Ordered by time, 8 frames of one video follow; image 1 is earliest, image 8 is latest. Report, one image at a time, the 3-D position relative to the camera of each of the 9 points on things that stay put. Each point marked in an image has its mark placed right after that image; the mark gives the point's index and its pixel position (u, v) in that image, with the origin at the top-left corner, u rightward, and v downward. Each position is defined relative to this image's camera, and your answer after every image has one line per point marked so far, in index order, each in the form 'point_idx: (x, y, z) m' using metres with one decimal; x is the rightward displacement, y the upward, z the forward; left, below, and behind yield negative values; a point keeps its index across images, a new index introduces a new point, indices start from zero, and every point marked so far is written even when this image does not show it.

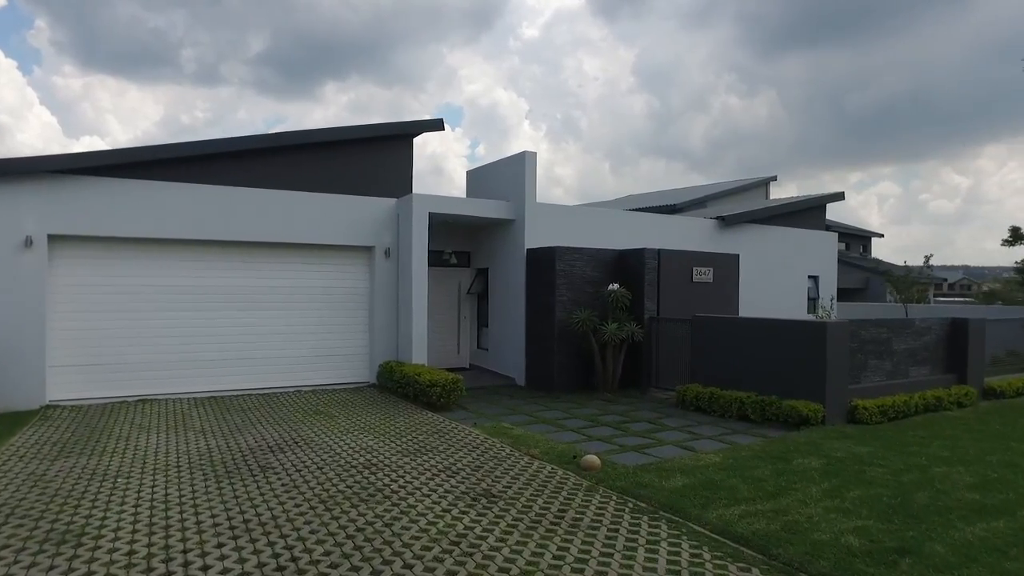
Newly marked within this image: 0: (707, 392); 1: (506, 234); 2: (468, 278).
0: (+2.5, -1.3, +9.0) m
1: (-0.1, +0.9, +11.9) m
2: (-0.8, +0.2, +13.1) m
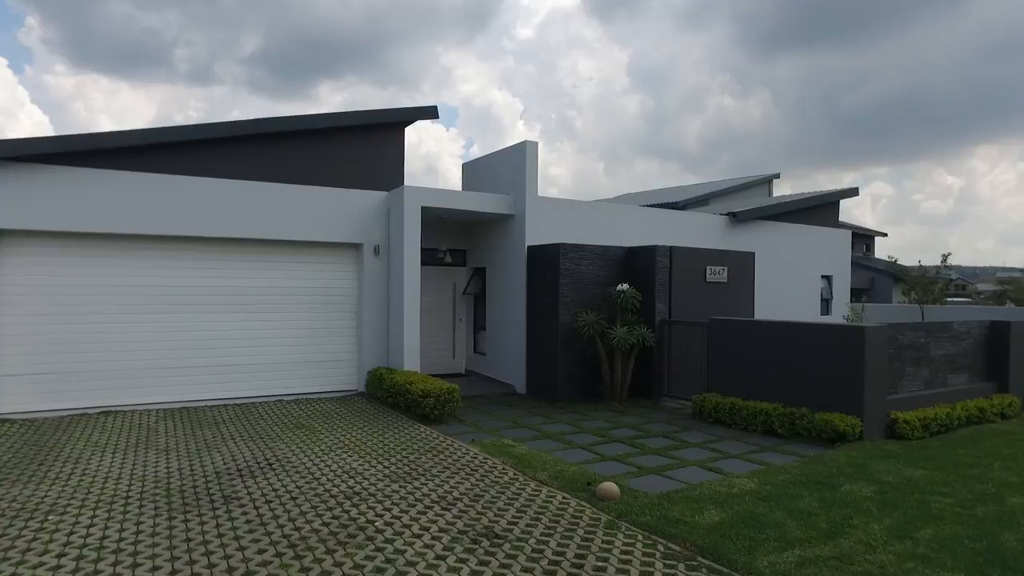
0: (+2.5, -1.3, +8.1) m
1: (-0.1, +0.9, +11.0) m
2: (-0.8, +0.2, +12.3) m
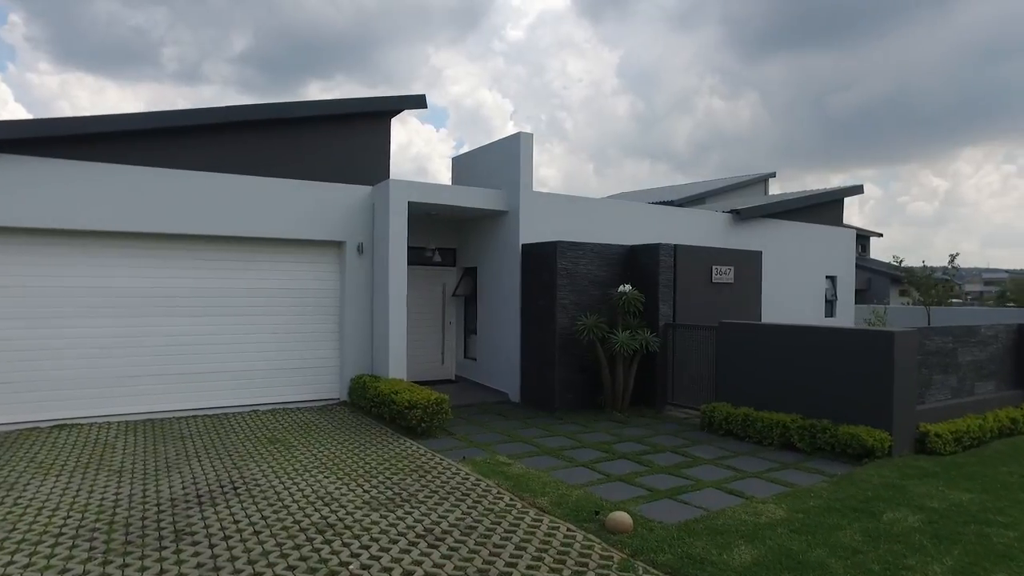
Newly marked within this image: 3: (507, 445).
0: (+2.4, -1.3, +7.5) m
1: (-0.2, +0.9, +10.4) m
2: (-1.0, +0.2, +11.6) m
3: (-0.1, -1.6, +7.2) m
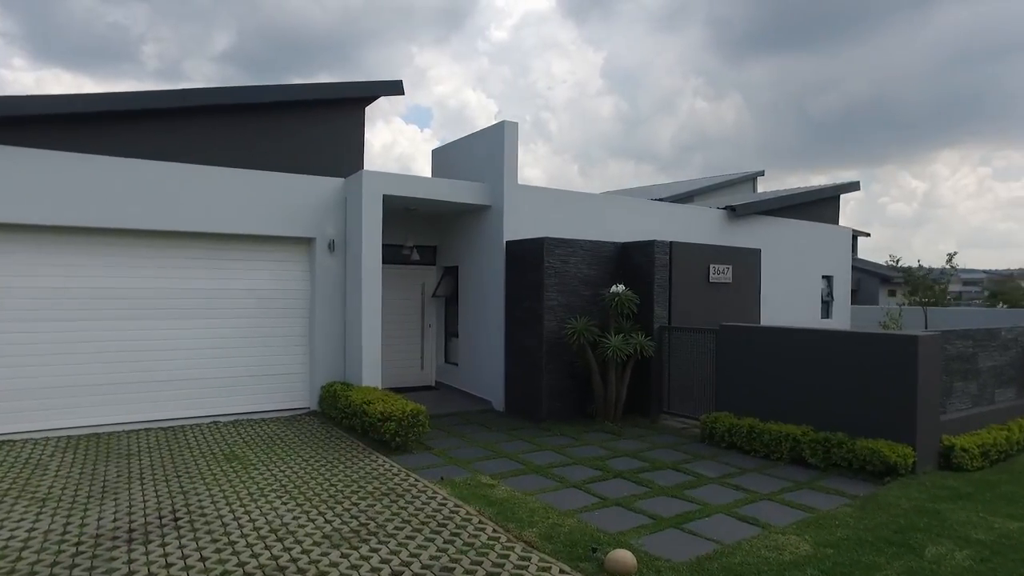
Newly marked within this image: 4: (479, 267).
0: (+2.3, -1.3, +6.9) m
1: (-0.4, +0.9, +9.7) m
2: (-1.2, +0.2, +10.9) m
3: (-0.2, -1.6, +6.5) m
4: (-0.5, +0.3, +9.7) m
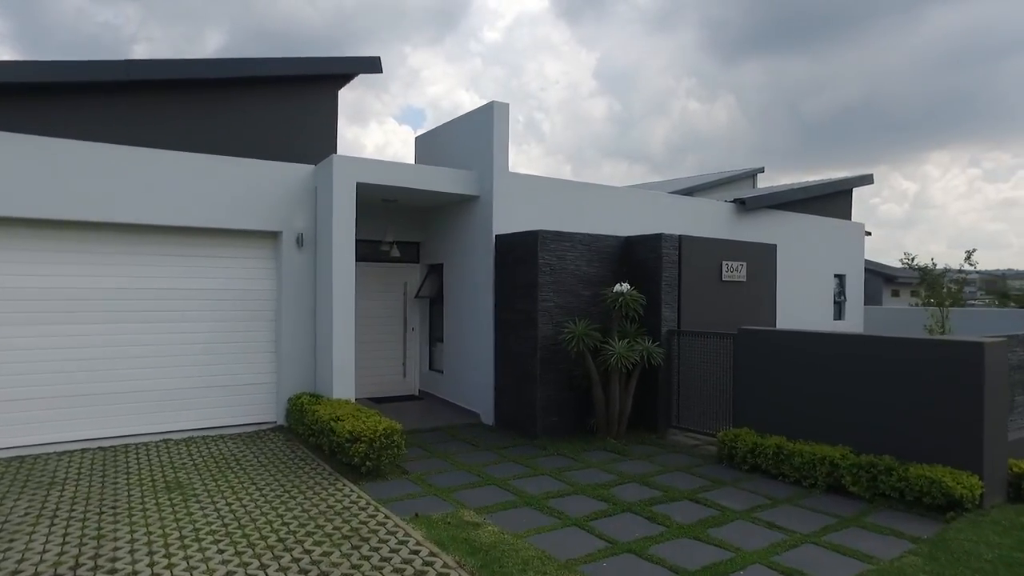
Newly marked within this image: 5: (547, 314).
0: (+2.2, -1.3, +5.9) m
1: (-0.5, +0.9, +8.7) m
2: (-1.3, +0.2, +9.9) m
3: (-0.3, -1.6, +5.5) m
4: (-0.6, +0.3, +8.7) m
5: (+0.4, -0.3, +7.3) m
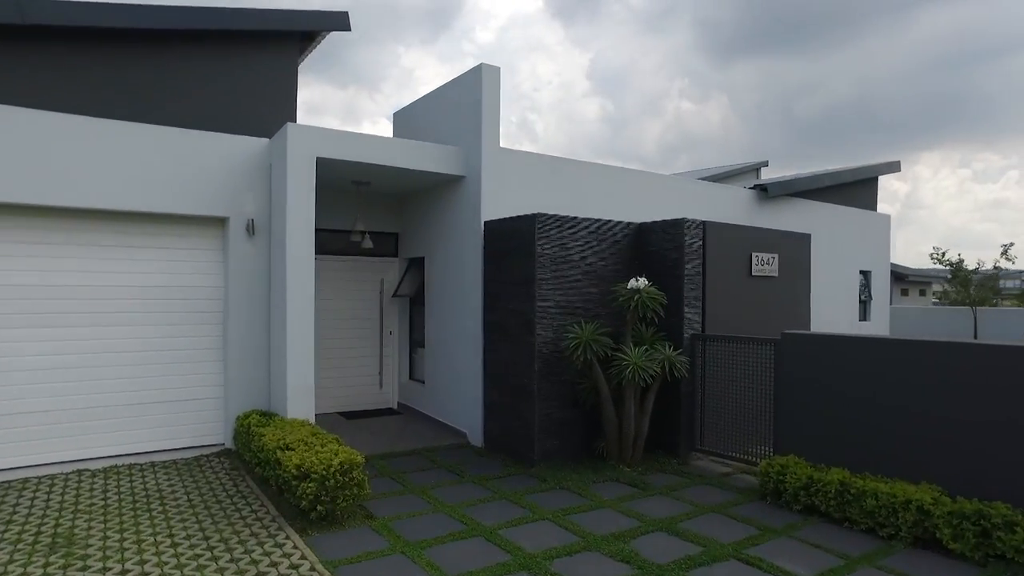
0: (+2.1, -1.3, +4.7) m
1: (-0.6, +0.9, +7.4) m
2: (-1.4, +0.2, +8.6) m
3: (-0.3, -1.6, +4.2) m
4: (-0.6, +0.3, +7.5) m
5: (+0.3, -0.2, +6.1) m
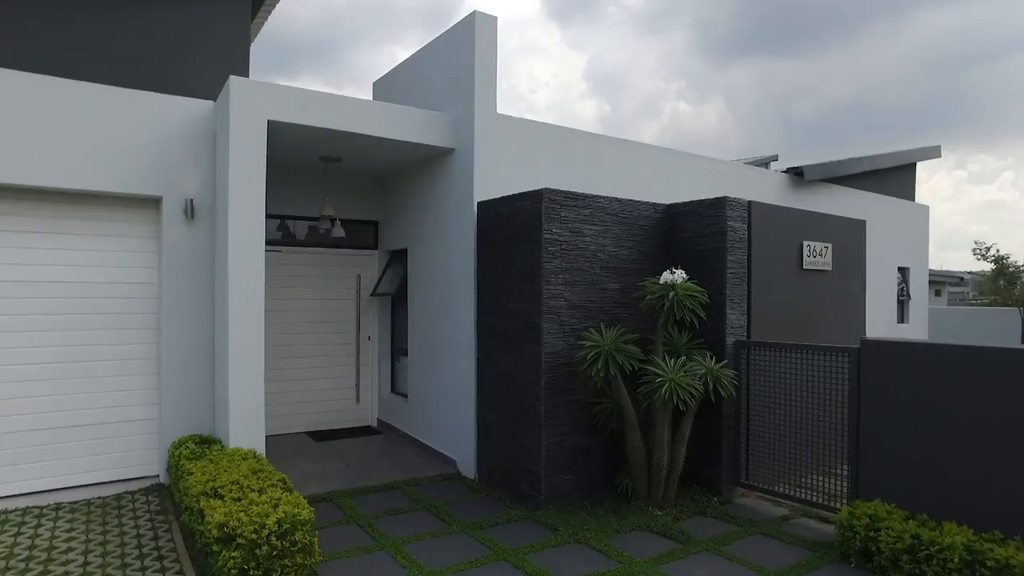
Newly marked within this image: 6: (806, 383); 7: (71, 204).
0: (+2.1, -1.3, +3.4) m
1: (-0.6, +0.9, +6.2) m
2: (-1.4, +0.2, +7.3) m
3: (-0.3, -1.5, +3.0) m
4: (-0.7, +0.4, +6.2) m
5: (+0.3, -0.2, +4.8) m
6: (+2.0, -0.6, +4.7) m
7: (-3.4, +0.6, +5.4) m
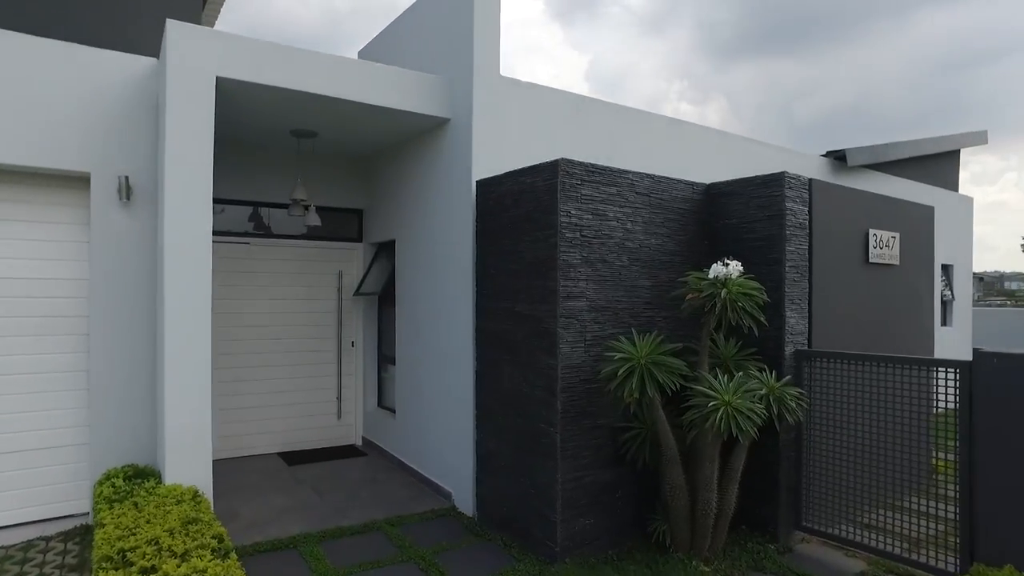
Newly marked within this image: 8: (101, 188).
0: (+2.2, -1.2, +2.4) m
1: (-0.6, +1.0, +5.2) m
2: (-1.4, +0.2, +6.4) m
3: (-0.3, -1.5, +2.0) m
4: (-0.6, +0.4, +5.2) m
5: (+0.4, -0.2, +3.8) m
6: (+2.0, -0.6, +3.7) m
7: (-3.3, +0.7, +4.4) m
8: (-2.7, +0.6, +4.6) m
